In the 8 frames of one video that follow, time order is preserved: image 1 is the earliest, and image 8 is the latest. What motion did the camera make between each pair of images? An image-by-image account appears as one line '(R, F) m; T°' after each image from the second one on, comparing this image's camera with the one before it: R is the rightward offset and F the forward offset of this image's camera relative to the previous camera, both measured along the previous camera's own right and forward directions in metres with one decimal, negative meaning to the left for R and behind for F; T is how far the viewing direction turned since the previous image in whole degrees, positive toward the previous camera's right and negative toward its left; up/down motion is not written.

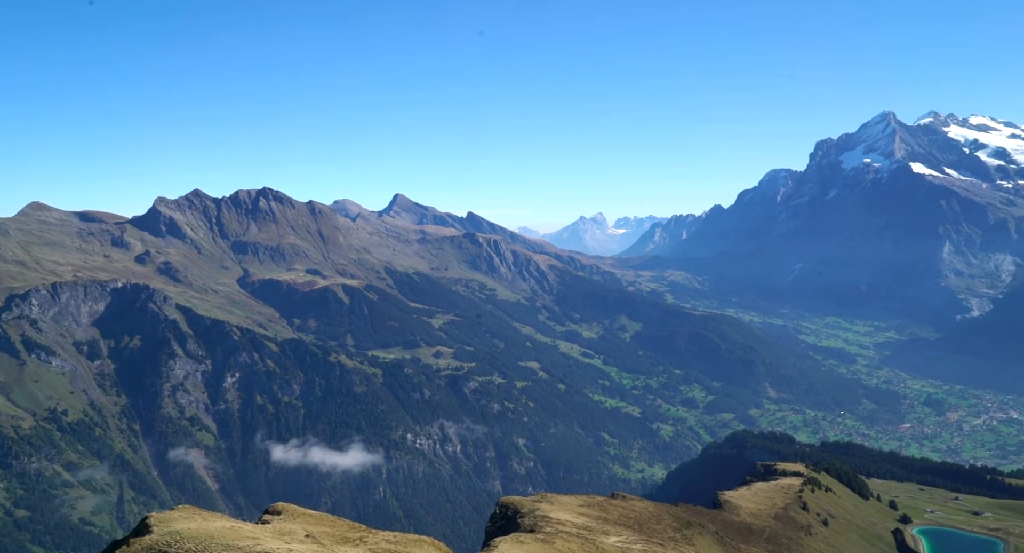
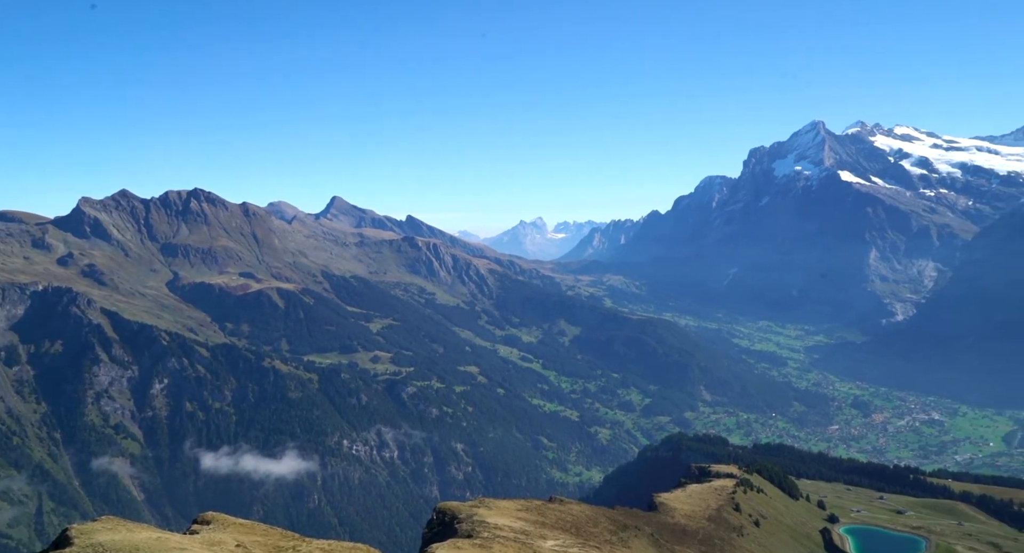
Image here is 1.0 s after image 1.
(+2.9, +0.6) m; +3°
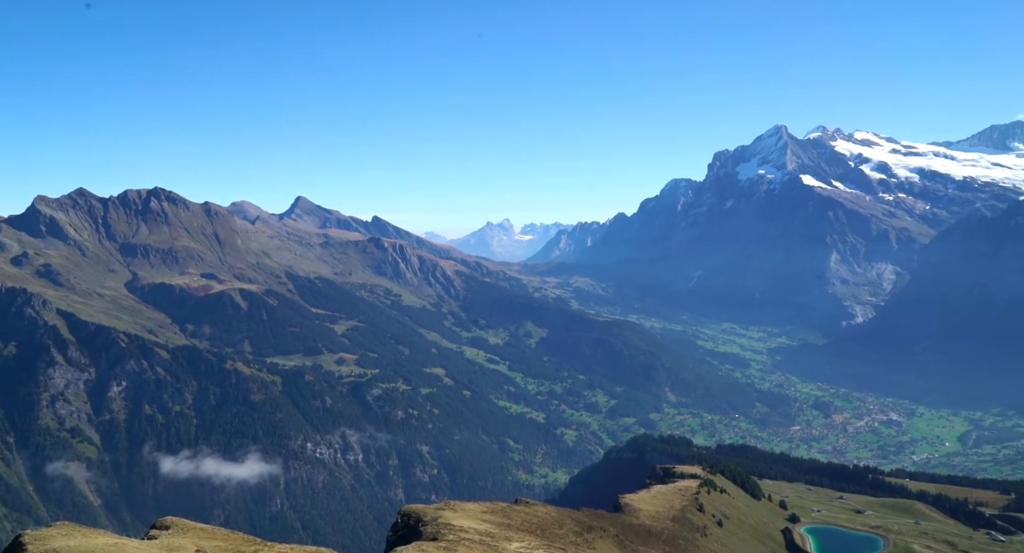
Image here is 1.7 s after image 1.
(+2.0, +0.6) m; +2°
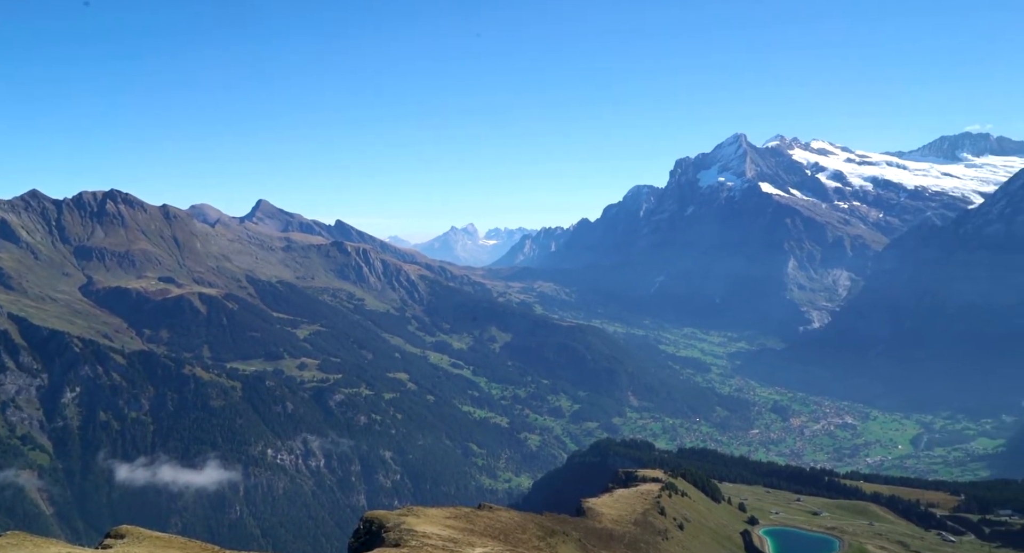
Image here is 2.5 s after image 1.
(+2.3, 0.0) m; +2°
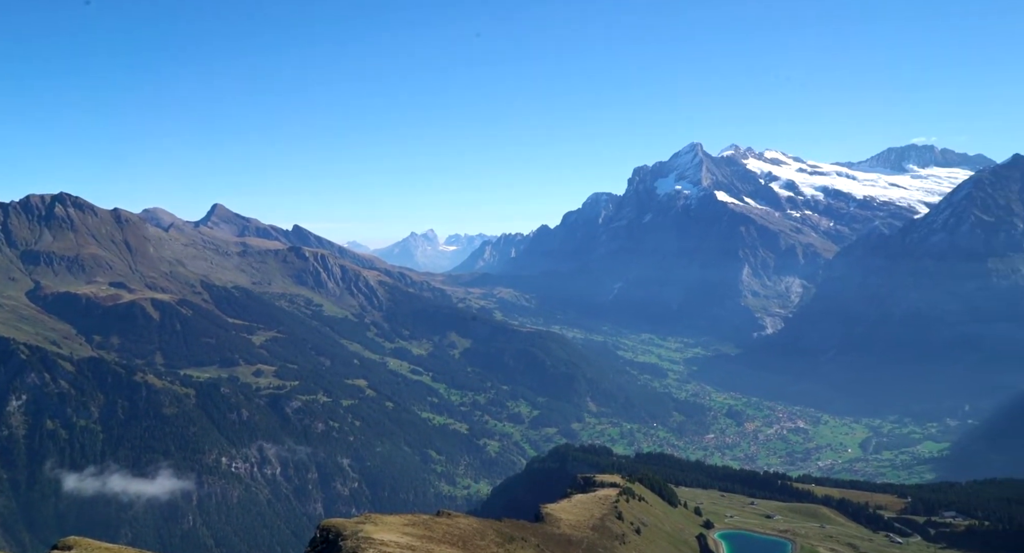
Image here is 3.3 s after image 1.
(+2.1, +0.3) m; +2°
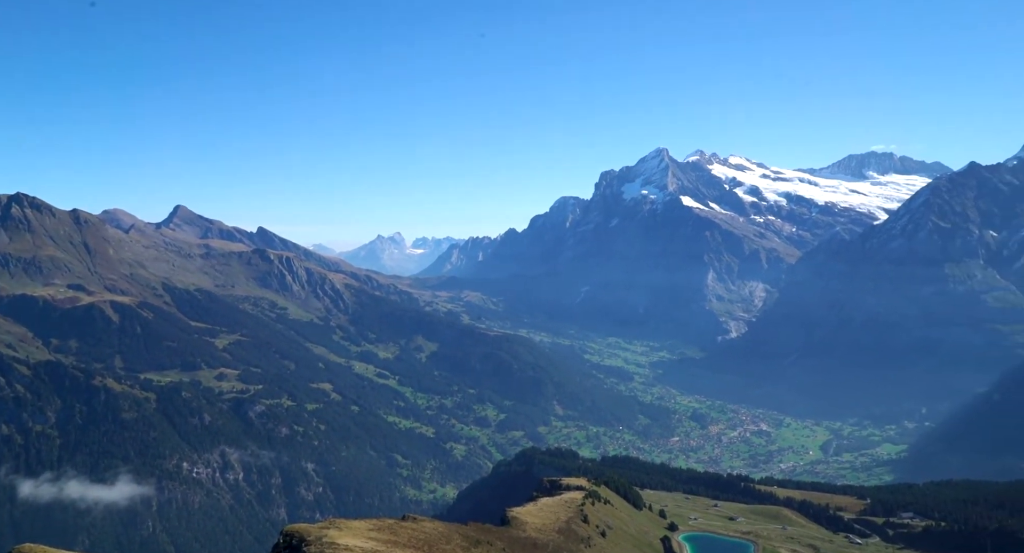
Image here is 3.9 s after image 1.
(+1.5, +1.0) m; +2°
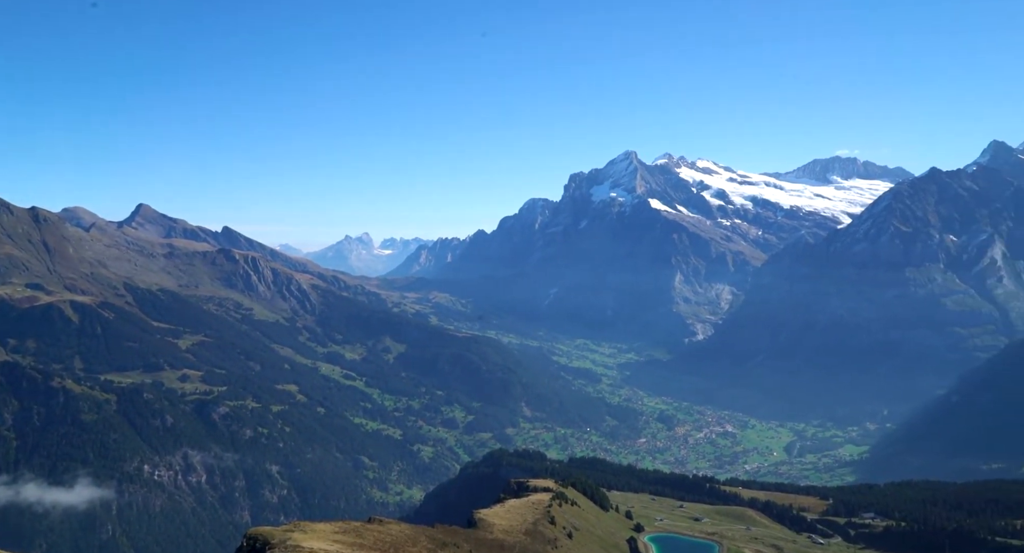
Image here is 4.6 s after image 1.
(+1.3, +1.7) m; +2°
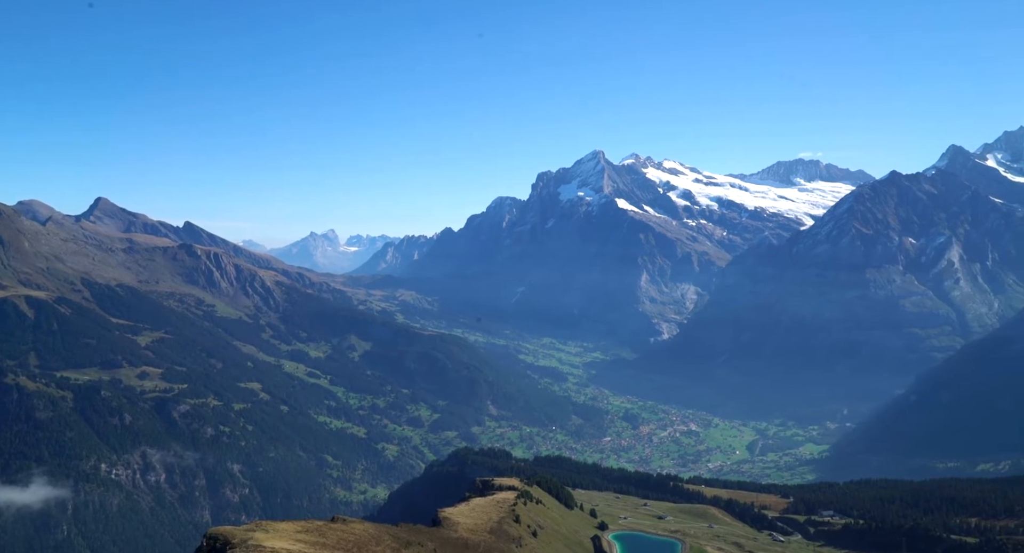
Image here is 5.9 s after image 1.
(+1.1, +2.2) m; +2°
